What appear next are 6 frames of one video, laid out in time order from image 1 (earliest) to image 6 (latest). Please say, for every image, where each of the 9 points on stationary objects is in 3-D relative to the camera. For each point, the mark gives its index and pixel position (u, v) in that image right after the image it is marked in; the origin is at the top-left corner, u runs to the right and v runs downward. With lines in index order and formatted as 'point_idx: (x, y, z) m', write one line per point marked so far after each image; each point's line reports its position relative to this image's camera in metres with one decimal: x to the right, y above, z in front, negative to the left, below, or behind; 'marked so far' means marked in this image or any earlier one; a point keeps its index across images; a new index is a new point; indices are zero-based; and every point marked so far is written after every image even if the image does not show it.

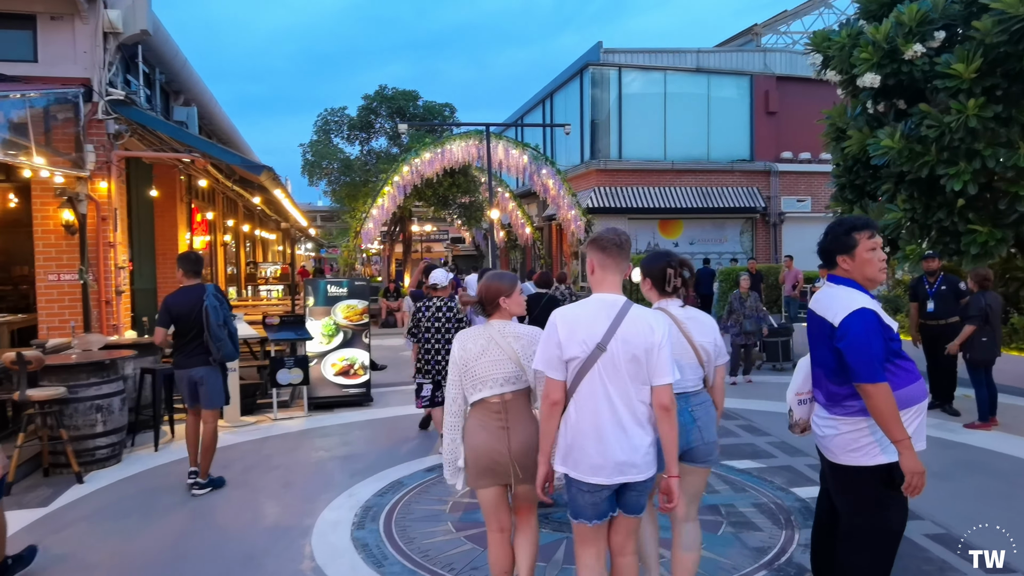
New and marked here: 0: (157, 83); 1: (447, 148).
0: (-5.4, +3.1, +10.5) m
1: (-1.5, +3.2, +15.6) m
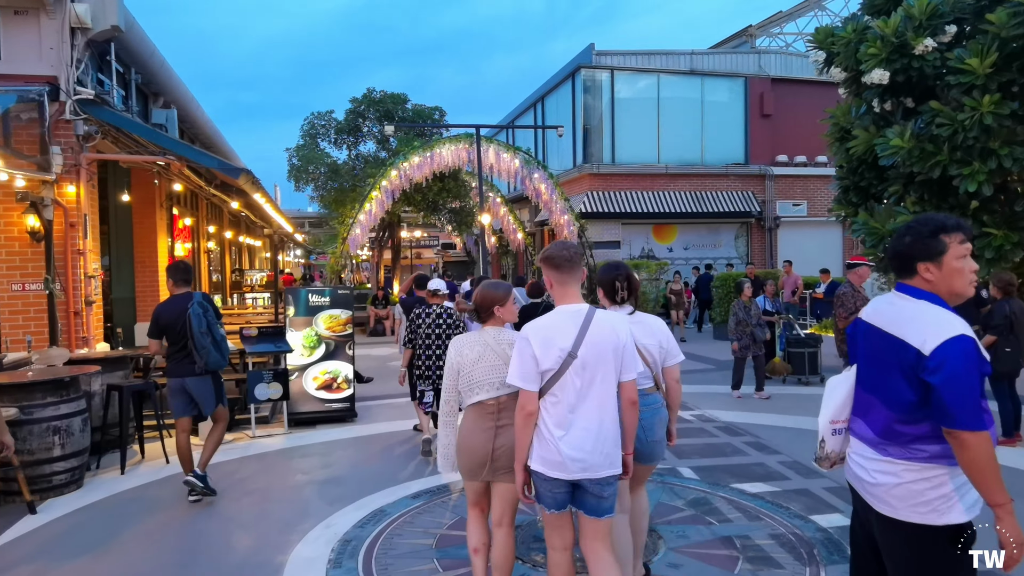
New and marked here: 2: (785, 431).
0: (-5.5, +3.0, +10.0) m
1: (-1.7, +3.0, +15.2) m
2: (+2.7, -1.4, +6.8) m
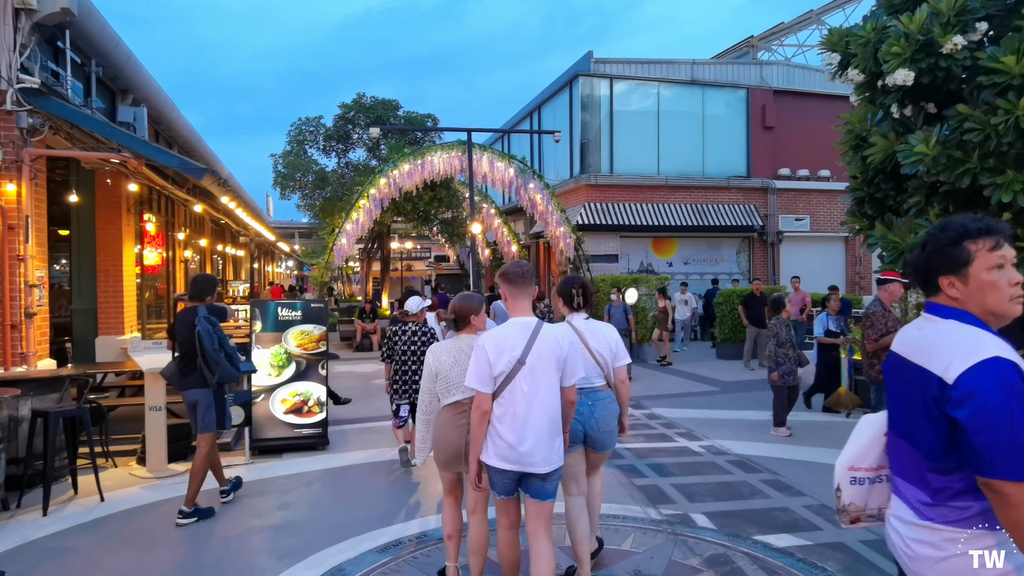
0: (-5.6, +2.8, +9.3) m
1: (-1.8, +2.7, +14.5) m
2: (+2.6, -1.6, +6.0) m
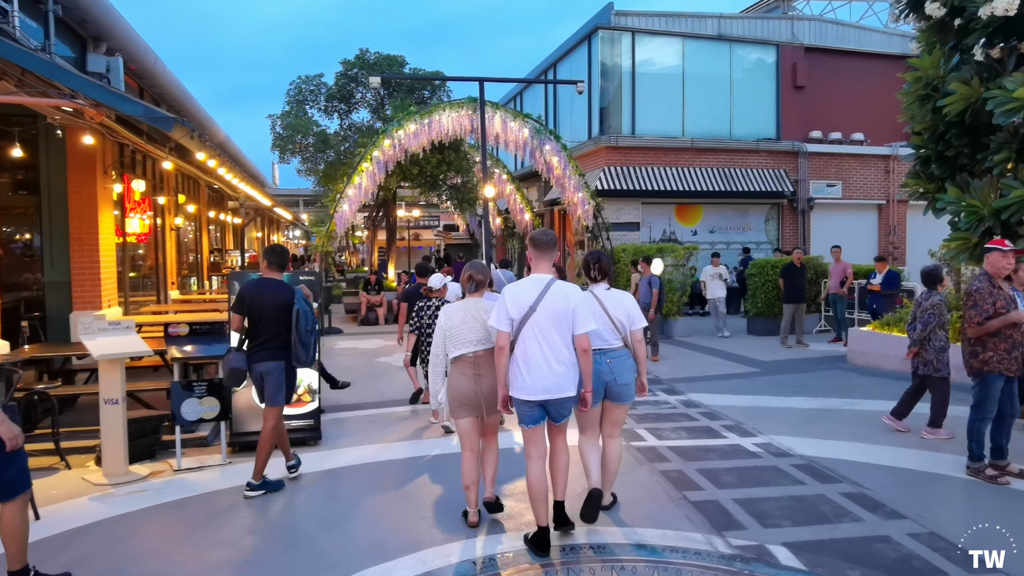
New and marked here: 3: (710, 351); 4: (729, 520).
0: (-5.4, +3.2, +8.2) m
1: (-1.5, +3.3, +13.3) m
2: (+2.7, -1.4, +5.0) m
3: (+3.4, -1.1, +12.0) m
4: (+1.3, -1.4, +4.2) m
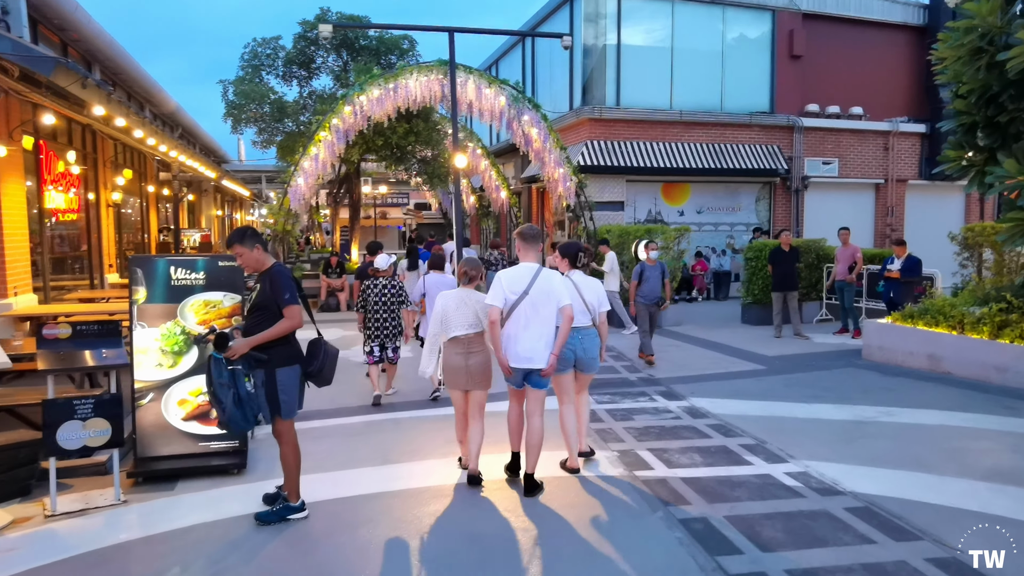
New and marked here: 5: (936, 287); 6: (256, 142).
0: (-5.6, +3.3, +6.6) m
1: (-1.9, +3.6, +11.9) m
2: (+2.6, -1.3, +3.8) m
3: (+3.0, -0.9, +10.8) m
4: (+1.2, -1.4, +3.0) m
5: (+6.1, 0.0, +9.9) m
6: (-7.2, +4.1, +19.6) m
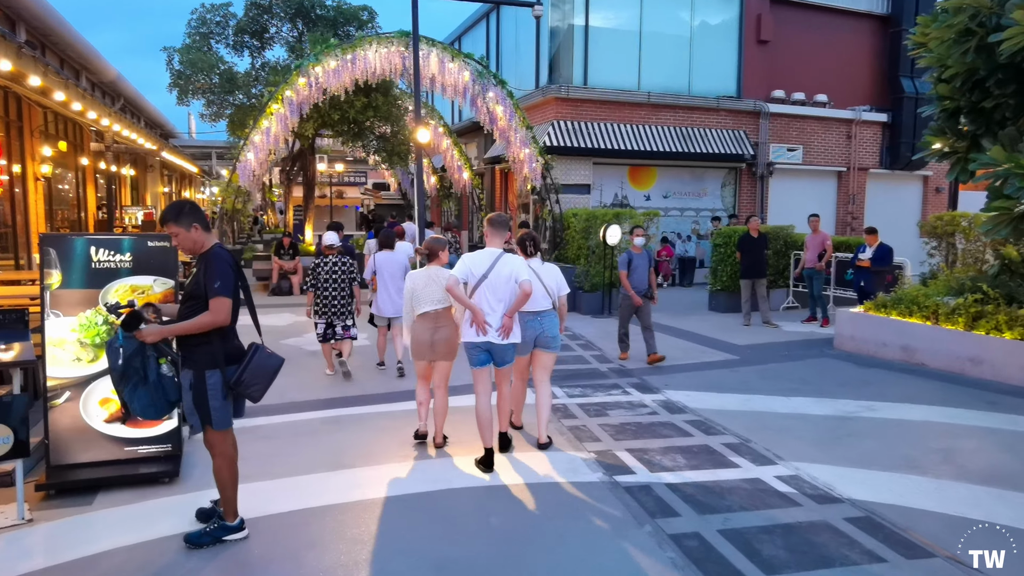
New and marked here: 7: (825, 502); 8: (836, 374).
0: (-5.9, +3.5, +5.7) m
1: (-2.5, +3.8, +11.2) m
2: (+2.5, -1.3, +3.5) m
3: (+2.5, -0.7, +10.5) m
4: (+1.1, -1.4, +2.7) m
5: (+5.6, +0.2, +9.7) m
6: (-8.2, +4.6, +18.5) m
7: (+1.8, -1.2, +4.0) m
8: (+3.5, -0.9, +7.5) m
